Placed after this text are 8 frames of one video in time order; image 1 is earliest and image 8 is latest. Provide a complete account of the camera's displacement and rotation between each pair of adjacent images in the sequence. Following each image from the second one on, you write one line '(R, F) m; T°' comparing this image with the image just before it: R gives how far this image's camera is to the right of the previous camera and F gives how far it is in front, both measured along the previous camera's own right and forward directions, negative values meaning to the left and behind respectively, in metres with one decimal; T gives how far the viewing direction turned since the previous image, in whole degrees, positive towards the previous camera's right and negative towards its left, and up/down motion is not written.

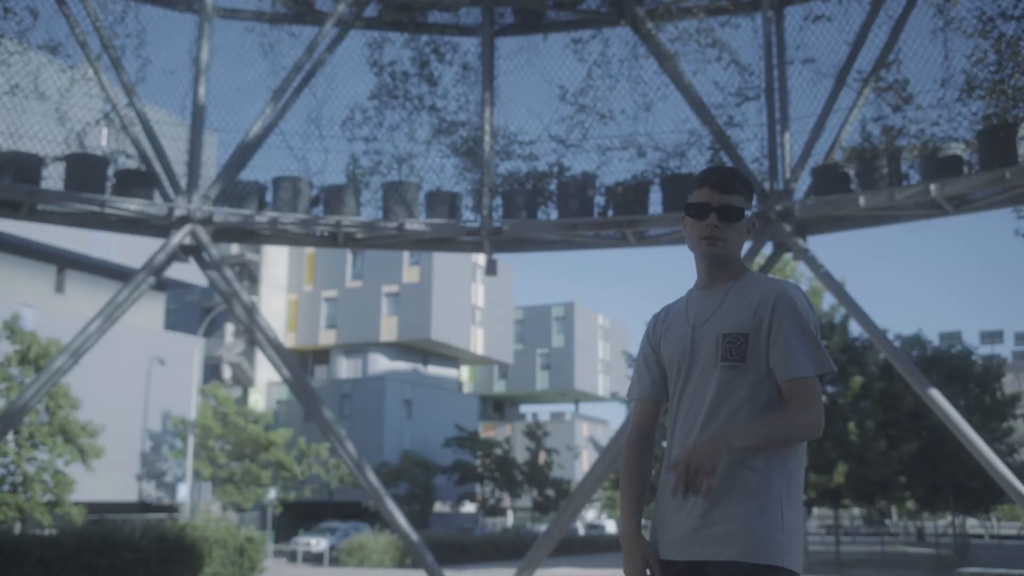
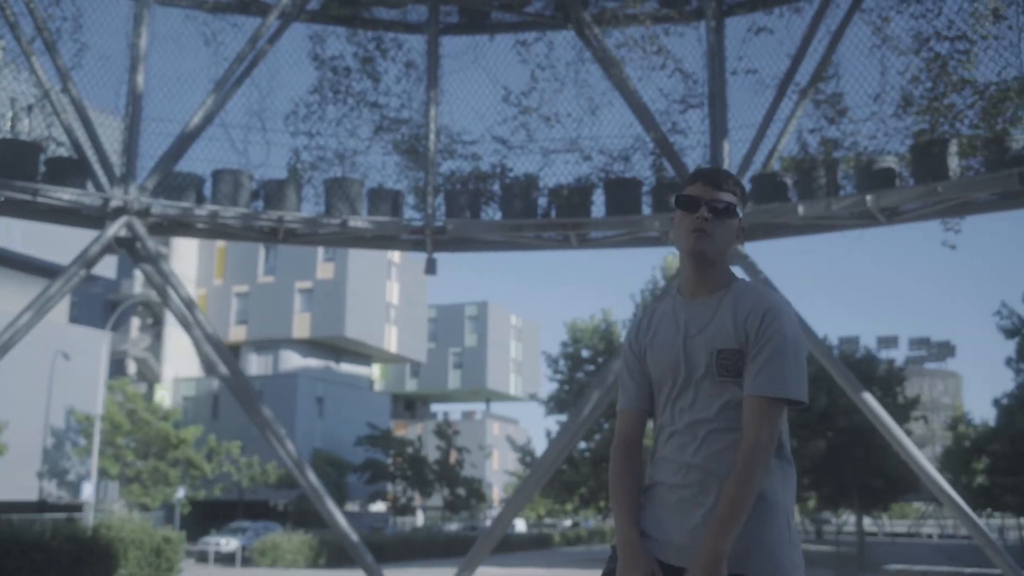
(-0.4, 0.0) m; +5°
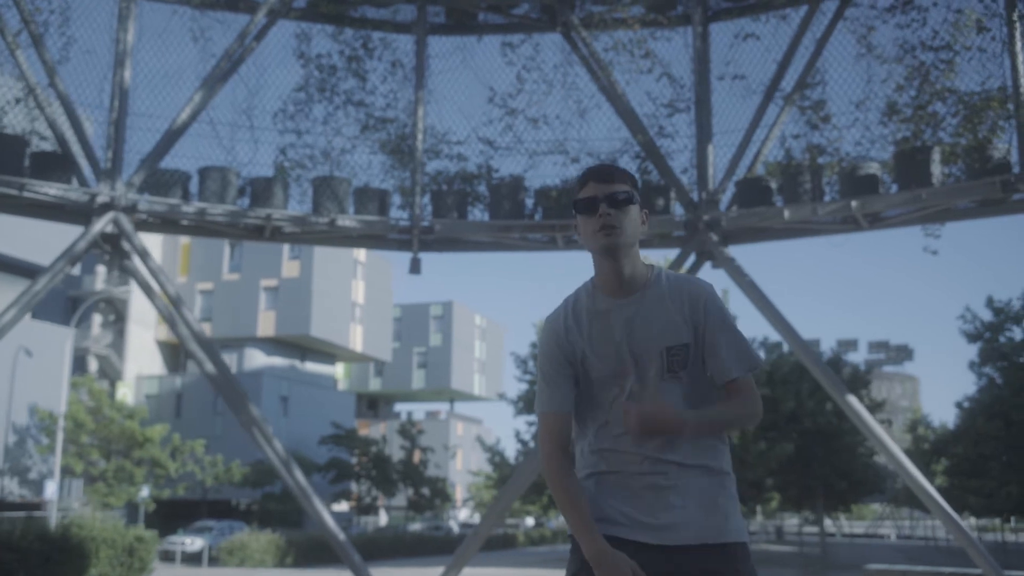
(-0.3, -0.1) m; +2°
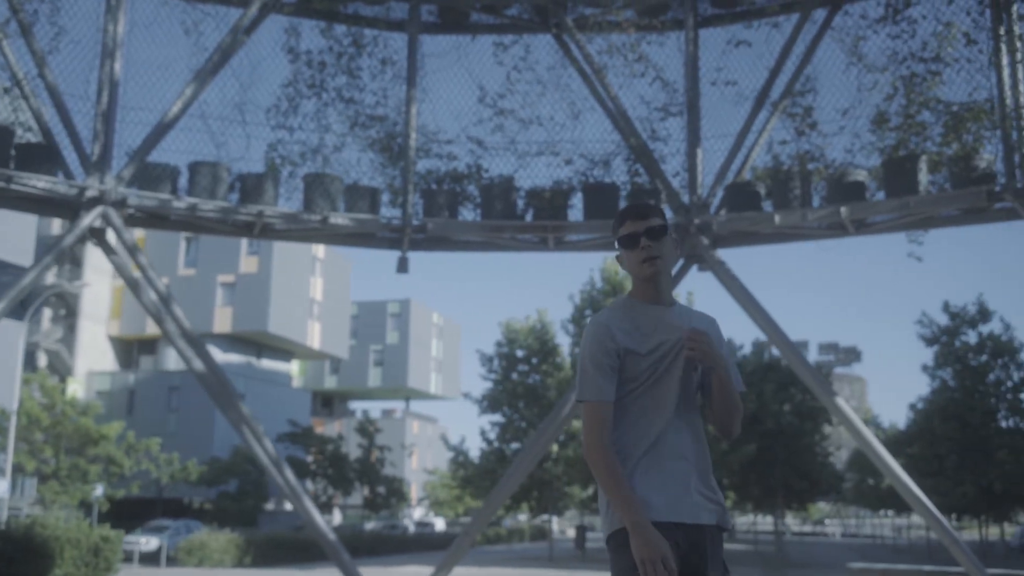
(-0.5, 0.0) m; +3°
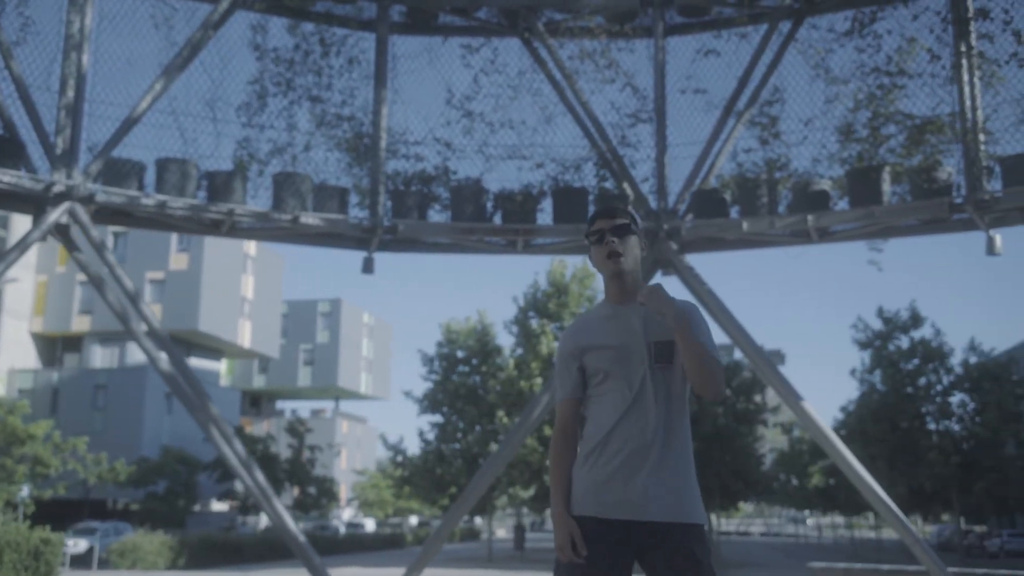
(-0.5, 0.0) m; +4°
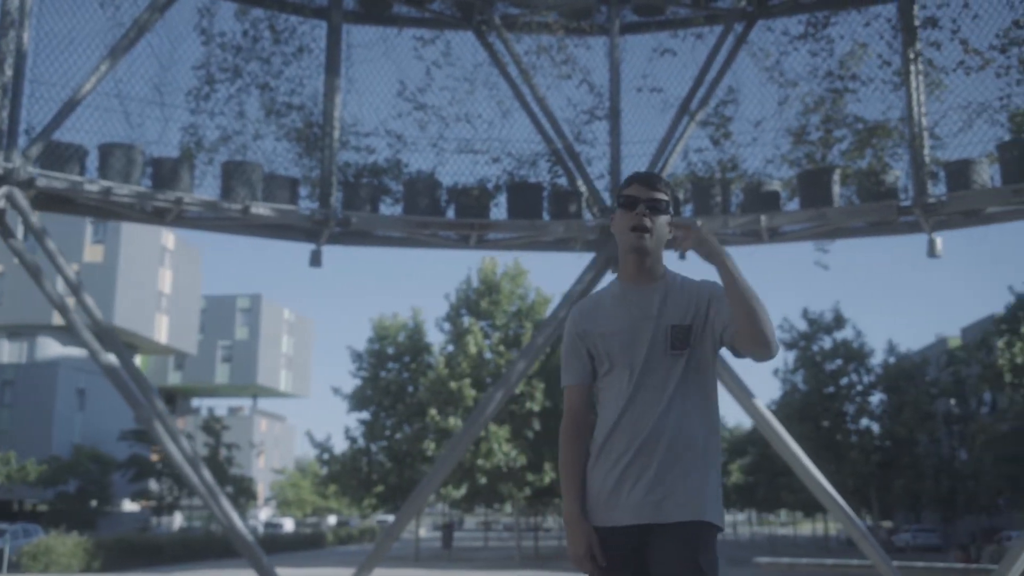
(-0.4, +0.1) m; +5°
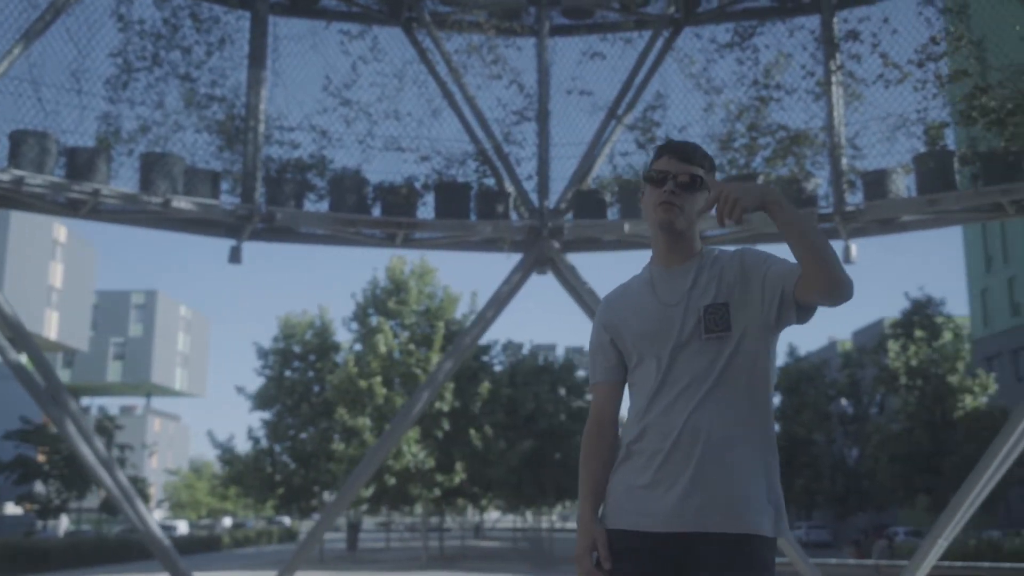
(-0.3, +0.1) m; +6°
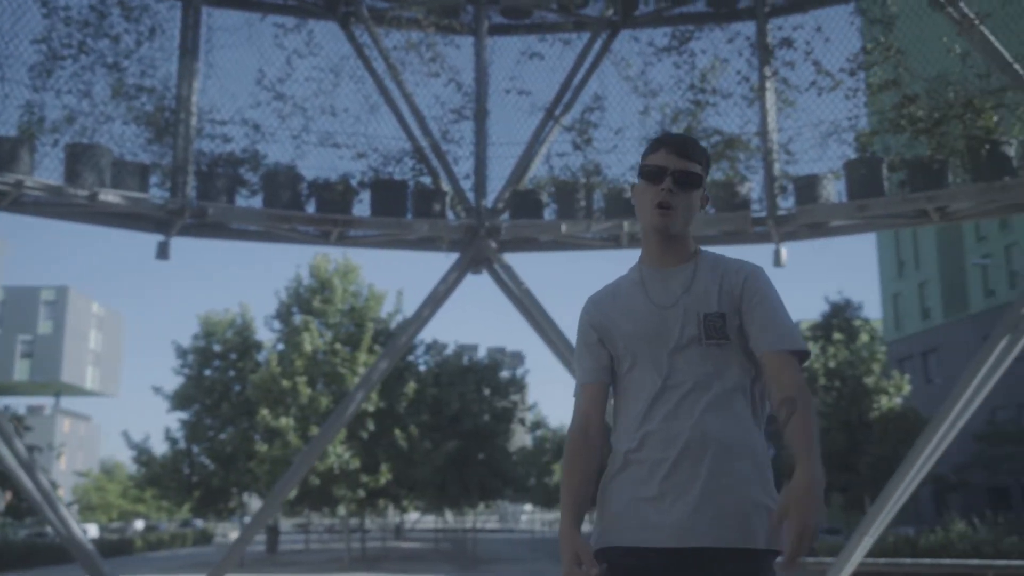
(-0.2, +0.1) m; +4°
